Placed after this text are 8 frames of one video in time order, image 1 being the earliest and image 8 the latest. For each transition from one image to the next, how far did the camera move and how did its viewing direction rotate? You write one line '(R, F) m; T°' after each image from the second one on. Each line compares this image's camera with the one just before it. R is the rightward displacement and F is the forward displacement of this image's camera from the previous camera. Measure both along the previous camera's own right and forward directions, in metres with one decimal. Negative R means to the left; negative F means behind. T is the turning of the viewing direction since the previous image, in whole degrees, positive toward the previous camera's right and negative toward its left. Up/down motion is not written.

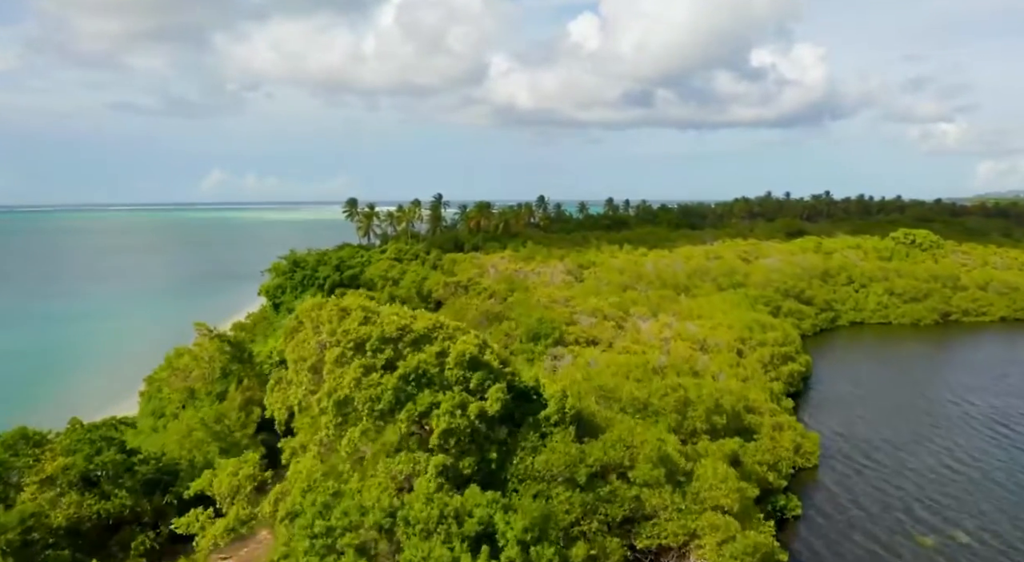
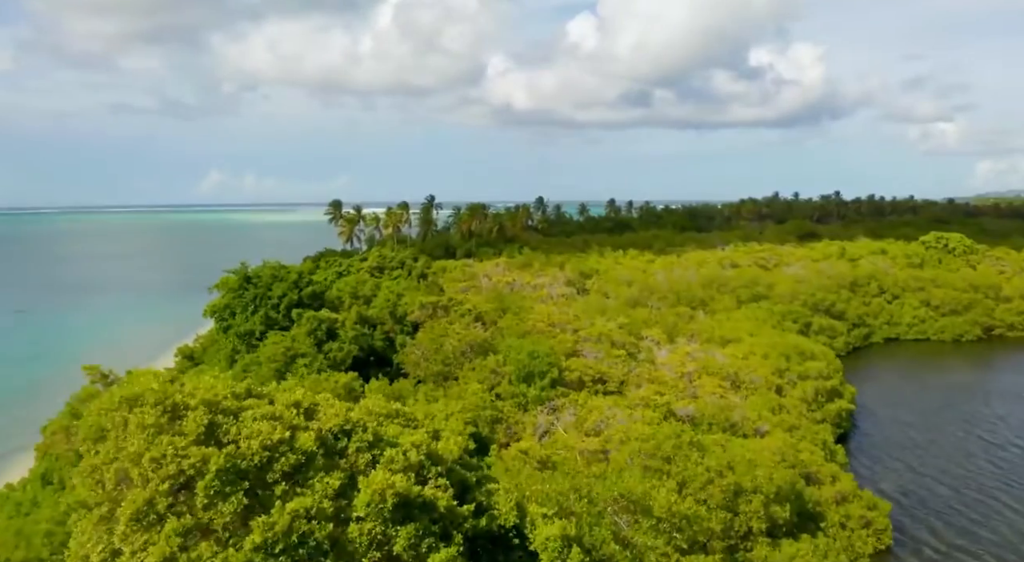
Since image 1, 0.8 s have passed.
(+0.5, +8.5) m; 0°
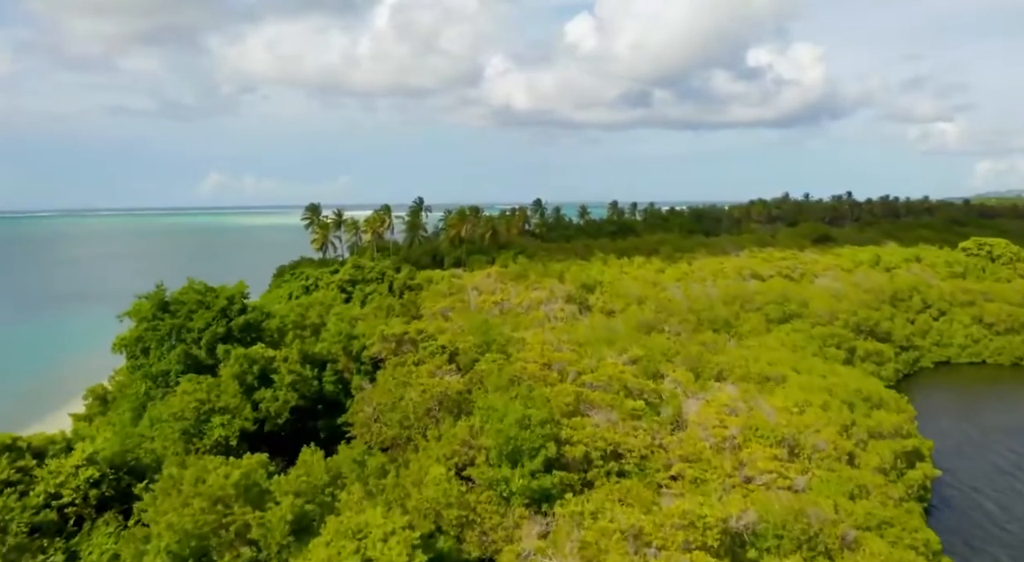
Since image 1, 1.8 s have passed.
(+0.6, +9.6) m; 0°
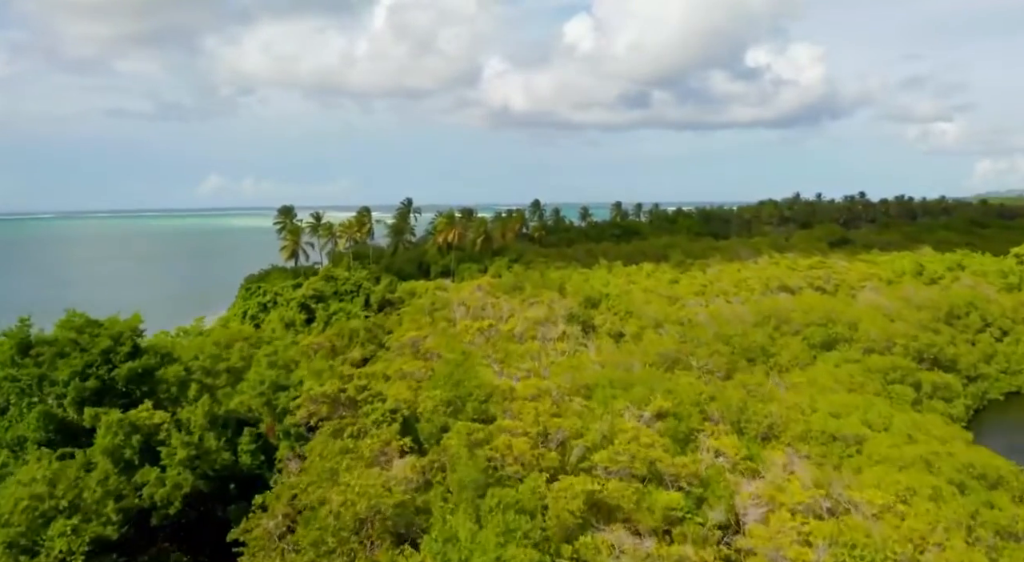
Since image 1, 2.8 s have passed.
(+0.6, +9.6) m; 0°
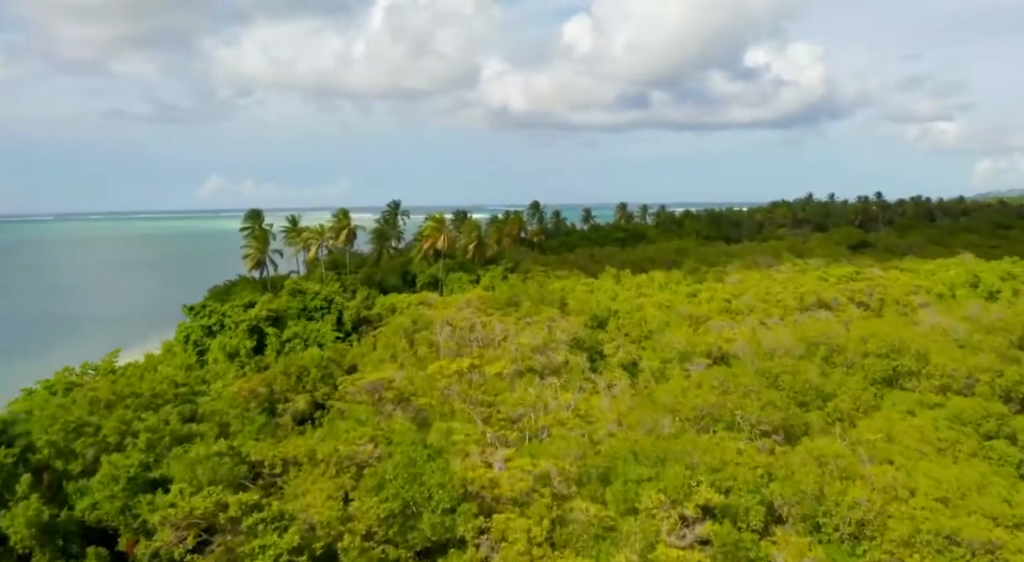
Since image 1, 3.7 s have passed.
(+0.4, +9.0) m; 0°
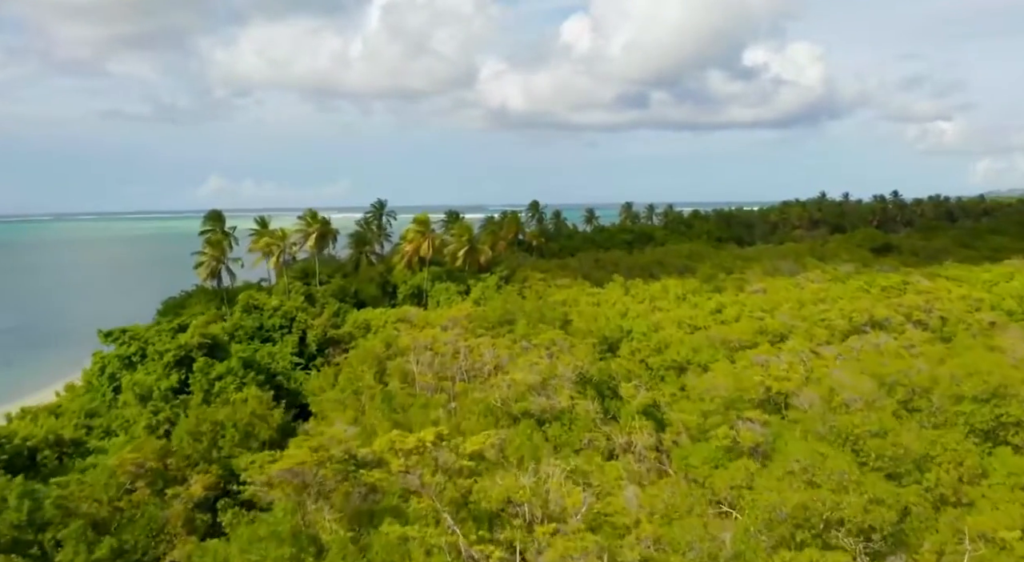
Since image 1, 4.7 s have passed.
(+0.4, +9.2) m; 0°
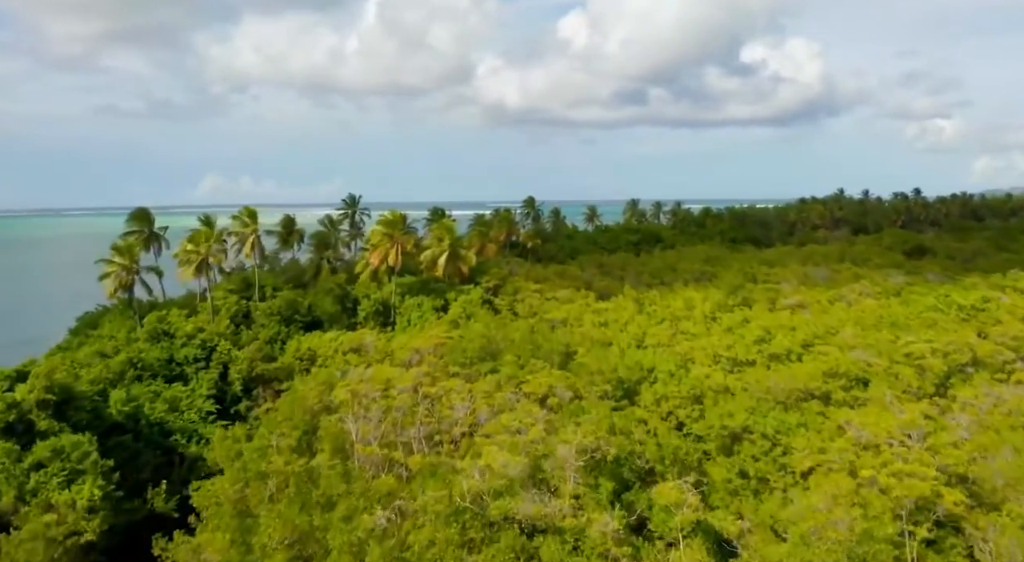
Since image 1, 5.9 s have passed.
(+0.6, +11.9) m; 0°
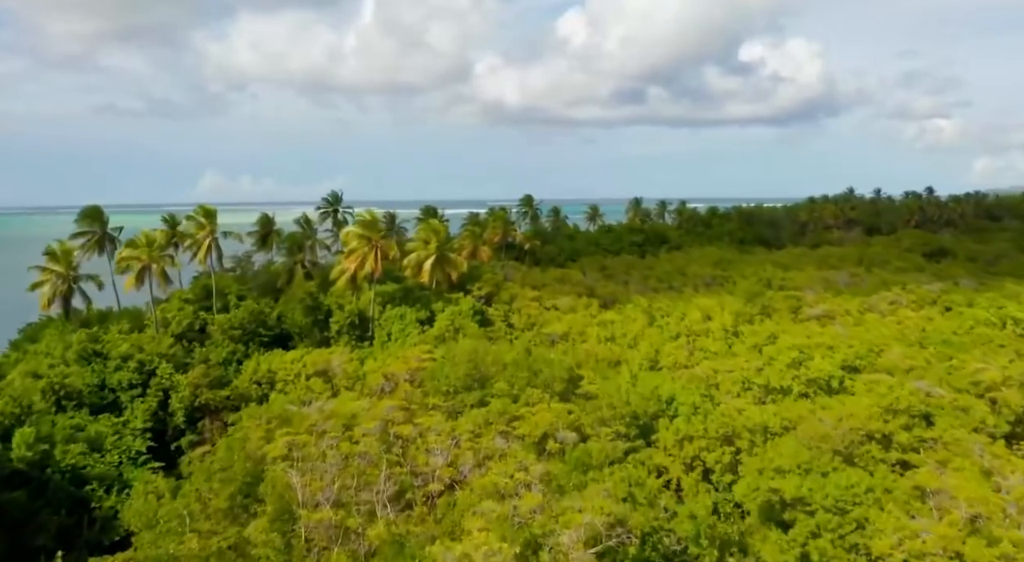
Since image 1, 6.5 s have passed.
(+0.3, +6.0) m; 0°
